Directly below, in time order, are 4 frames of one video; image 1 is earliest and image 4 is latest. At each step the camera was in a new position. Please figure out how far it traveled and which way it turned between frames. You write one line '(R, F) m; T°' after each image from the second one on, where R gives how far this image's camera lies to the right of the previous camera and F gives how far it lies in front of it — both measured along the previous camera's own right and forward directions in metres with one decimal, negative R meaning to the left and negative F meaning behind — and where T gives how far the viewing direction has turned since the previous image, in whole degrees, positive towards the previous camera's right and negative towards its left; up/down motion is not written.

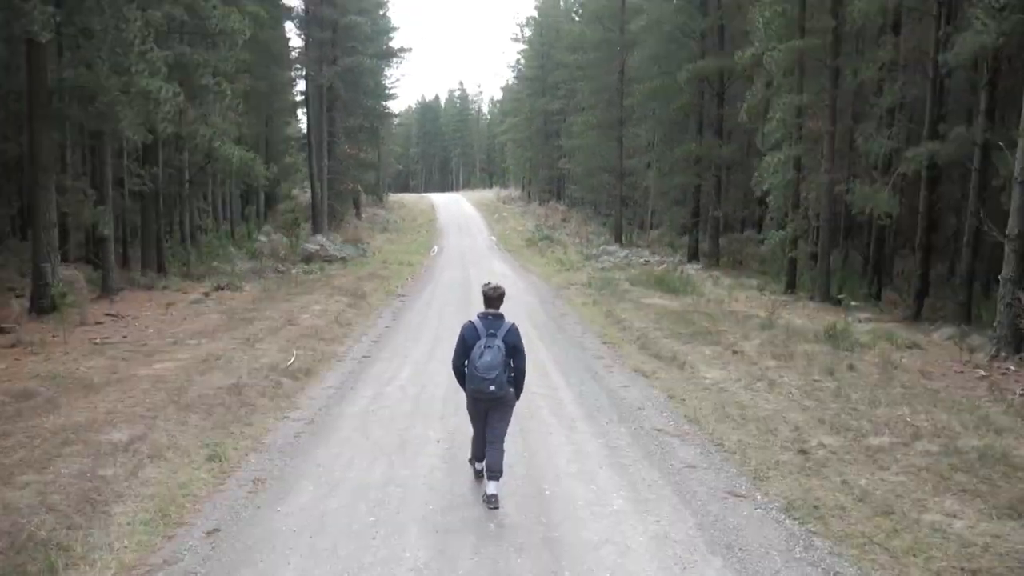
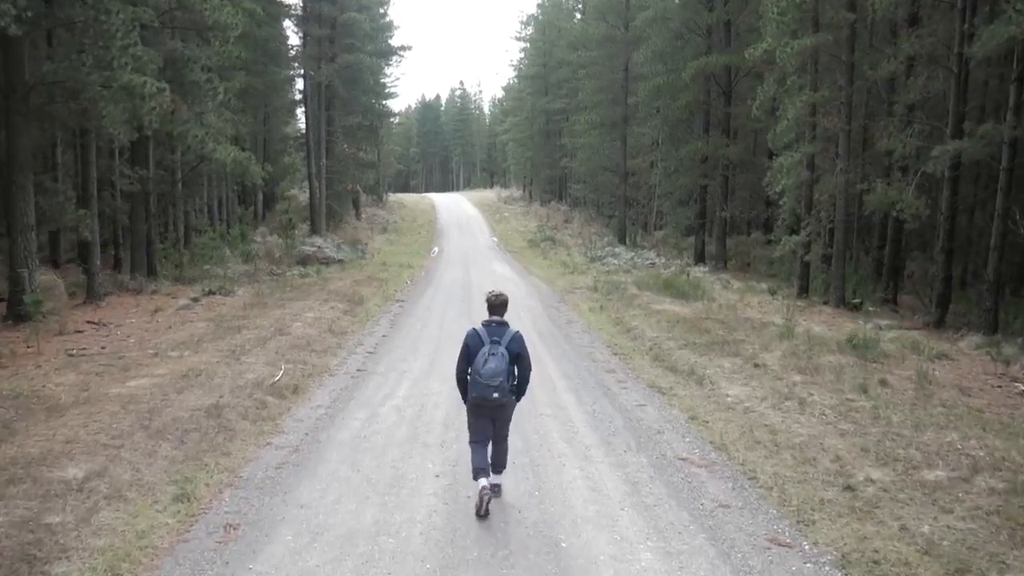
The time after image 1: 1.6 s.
(-0.1, +0.8) m; 0°
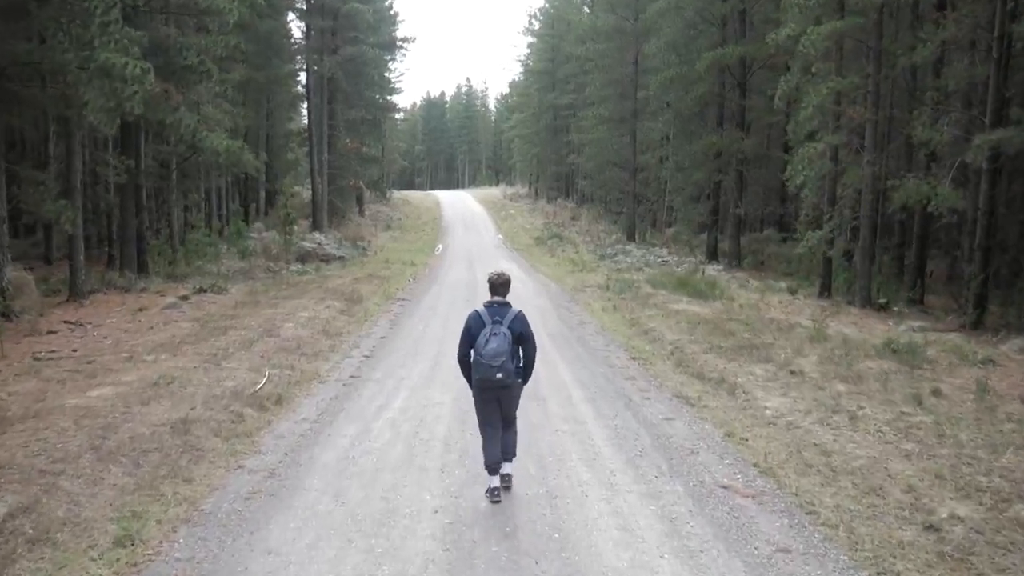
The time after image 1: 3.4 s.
(-0.1, +1.0) m; 0°
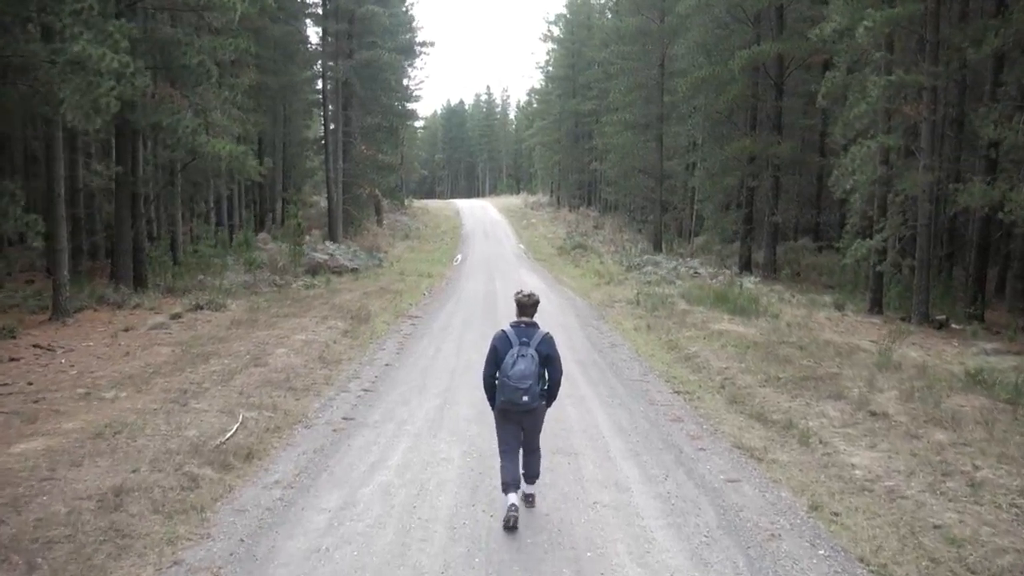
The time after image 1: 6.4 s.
(0.0, +1.5) m; -2°
